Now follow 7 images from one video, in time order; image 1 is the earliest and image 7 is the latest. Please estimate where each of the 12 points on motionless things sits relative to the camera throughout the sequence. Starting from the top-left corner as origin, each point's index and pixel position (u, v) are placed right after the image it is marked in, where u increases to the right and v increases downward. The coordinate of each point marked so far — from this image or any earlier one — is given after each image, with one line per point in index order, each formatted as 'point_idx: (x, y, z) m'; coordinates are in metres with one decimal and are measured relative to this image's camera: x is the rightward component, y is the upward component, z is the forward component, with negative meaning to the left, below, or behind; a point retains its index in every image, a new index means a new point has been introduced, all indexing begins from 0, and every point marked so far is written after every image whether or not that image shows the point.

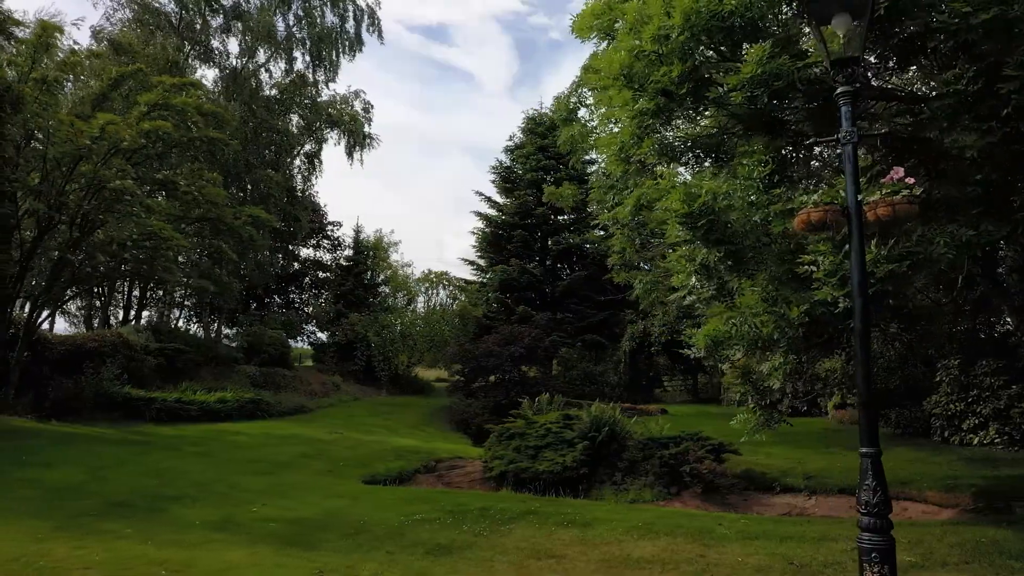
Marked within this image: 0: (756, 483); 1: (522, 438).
0: (+4.4, -3.5, +14.4) m
1: (+0.2, -2.9, +15.2) m
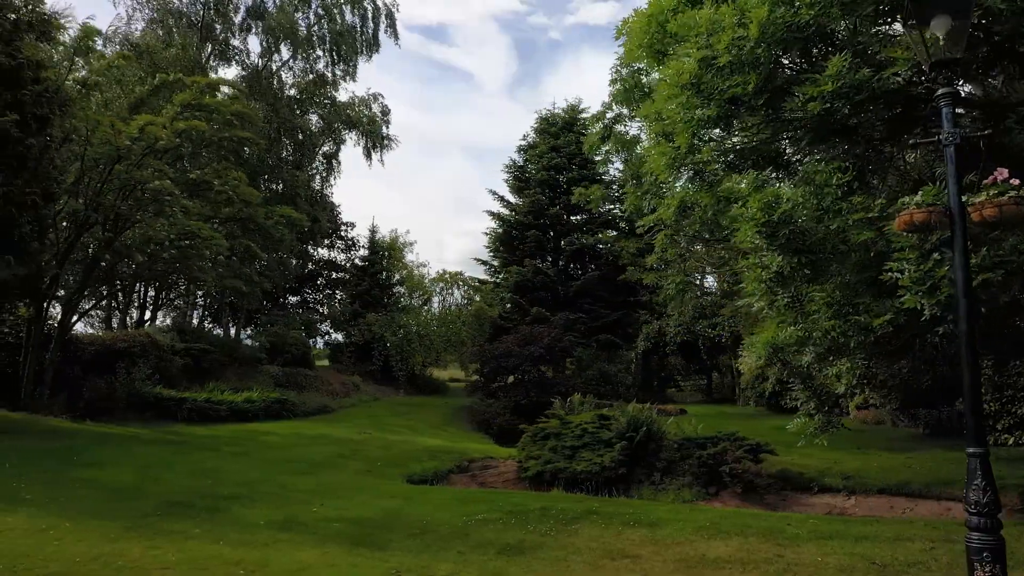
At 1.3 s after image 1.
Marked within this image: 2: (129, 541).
0: (+5.1, -3.5, +14.4) m
1: (+0.8, -2.9, +15.2) m
2: (-3.7, -2.5, +7.9) m
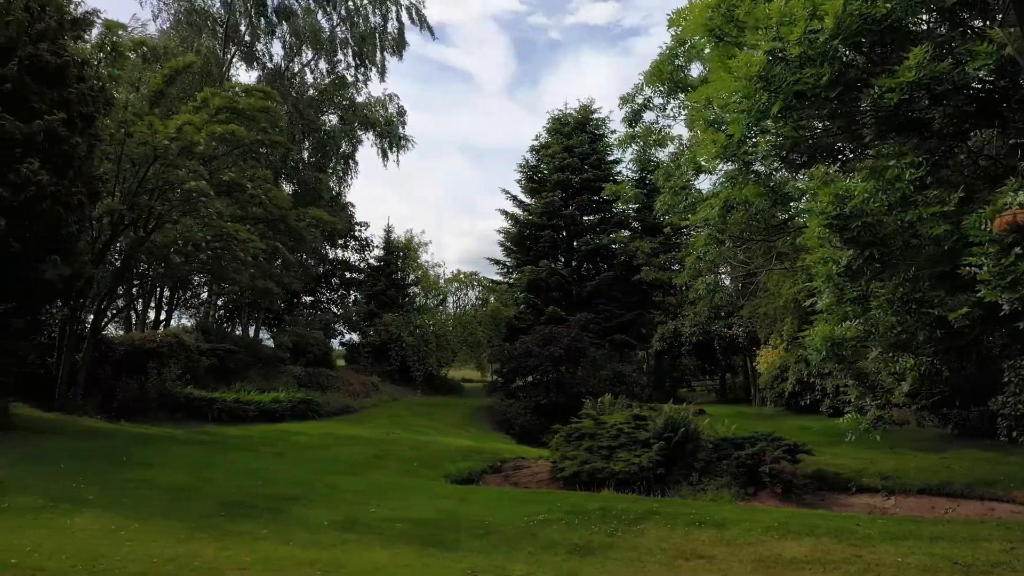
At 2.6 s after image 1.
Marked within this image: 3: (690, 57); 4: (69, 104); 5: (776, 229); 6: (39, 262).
0: (+5.7, -3.5, +14.4) m
1: (+1.5, -2.9, +15.2) m
2: (-3.0, -2.5, +7.9) m
3: (+3.4, +4.1, +14.7) m
4: (-6.3, +2.6, +11.6) m
5: (+4.2, +0.9, +12.8) m
6: (-6.8, +0.3, +11.4) m
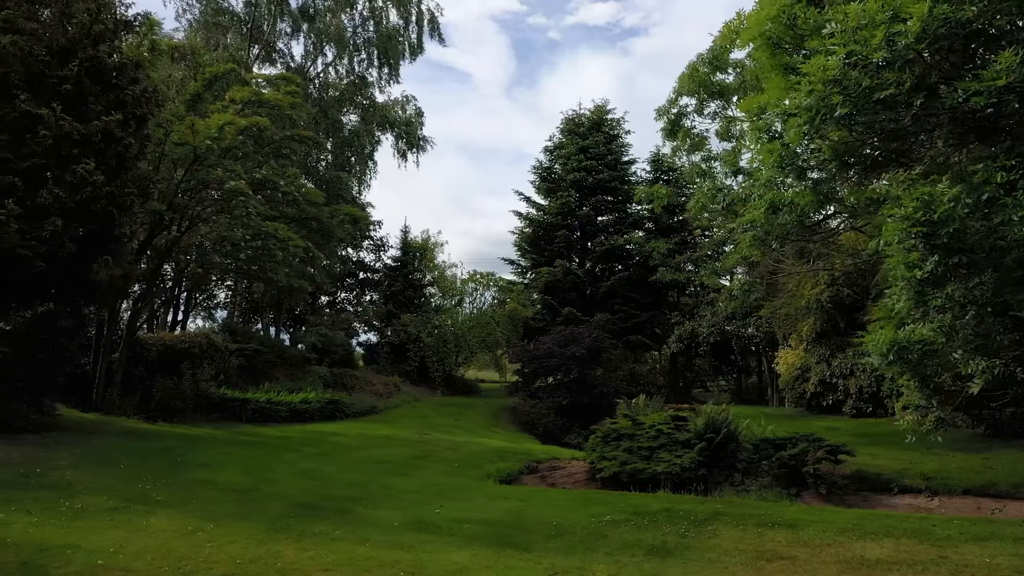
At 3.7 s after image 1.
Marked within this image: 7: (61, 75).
0: (+6.5, -3.5, +14.4) m
1: (+2.3, -2.9, +15.3) m
2: (-2.3, -2.5, +7.9) m
3: (+4.1, +4.1, +14.7) m
4: (-5.6, +2.6, +11.6) m
5: (+4.9, +0.9, +12.8) m
6: (-6.0, +0.3, +11.4) m
7: (-6.1, +2.9, +10.9) m
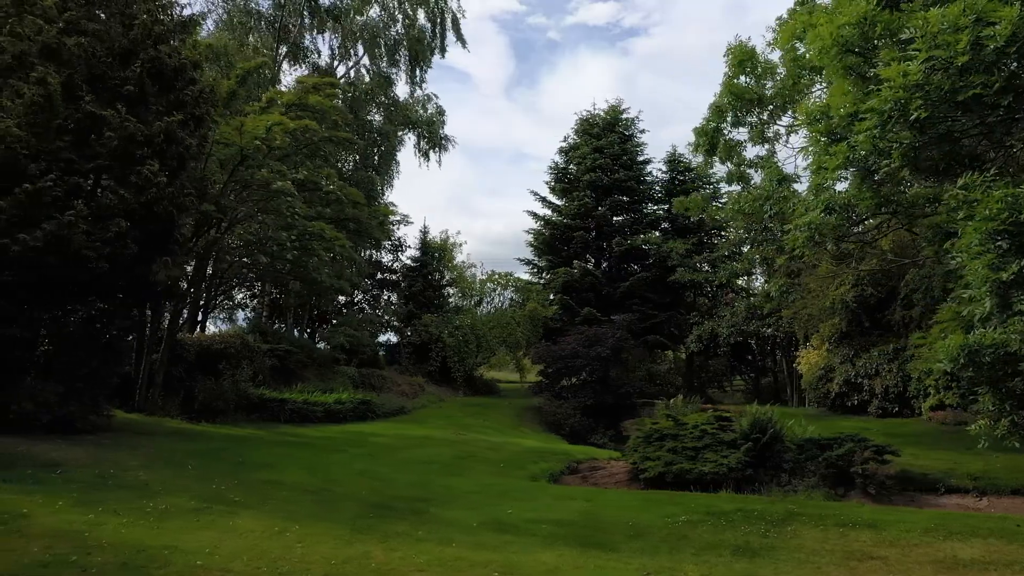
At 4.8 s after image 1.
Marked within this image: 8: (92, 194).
0: (+7.3, -3.5, +14.4) m
1: (+3.1, -2.9, +15.3) m
2: (-1.4, -2.5, +7.9) m
3: (+5.0, +4.1, +14.7) m
4: (-4.7, +2.6, +11.6) m
5: (+5.8, +0.9, +12.8) m
6: (-5.2, +0.3, +11.4) m
7: (-5.3, +2.9, +10.9) m
8: (-5.5, +1.2, +10.5) m
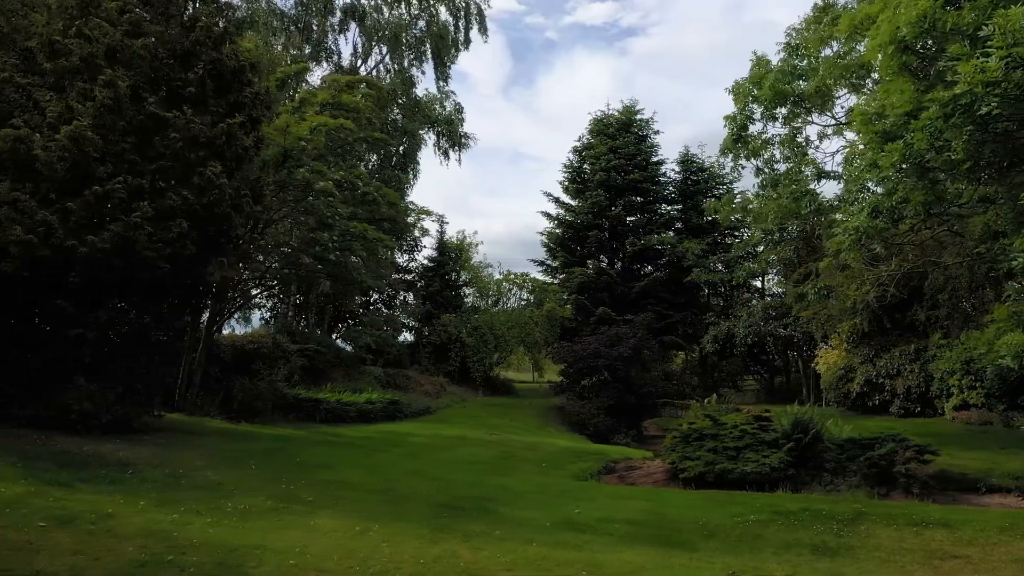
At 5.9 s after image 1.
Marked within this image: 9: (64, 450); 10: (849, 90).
0: (+8.1, -3.5, +14.5) m
1: (+3.9, -2.9, +15.3) m
2: (-0.6, -2.5, +7.9) m
3: (+5.7, +4.1, +14.8) m
4: (-3.9, +2.6, +11.6) m
5: (+6.6, +0.9, +12.9) m
6: (-4.4, +0.3, +11.4) m
7: (-4.5, +2.9, +11.0) m
8: (-4.7, +1.2, +10.6) m
9: (-5.4, -2.0, +9.7) m
10: (+6.2, +3.6, +14.8) m
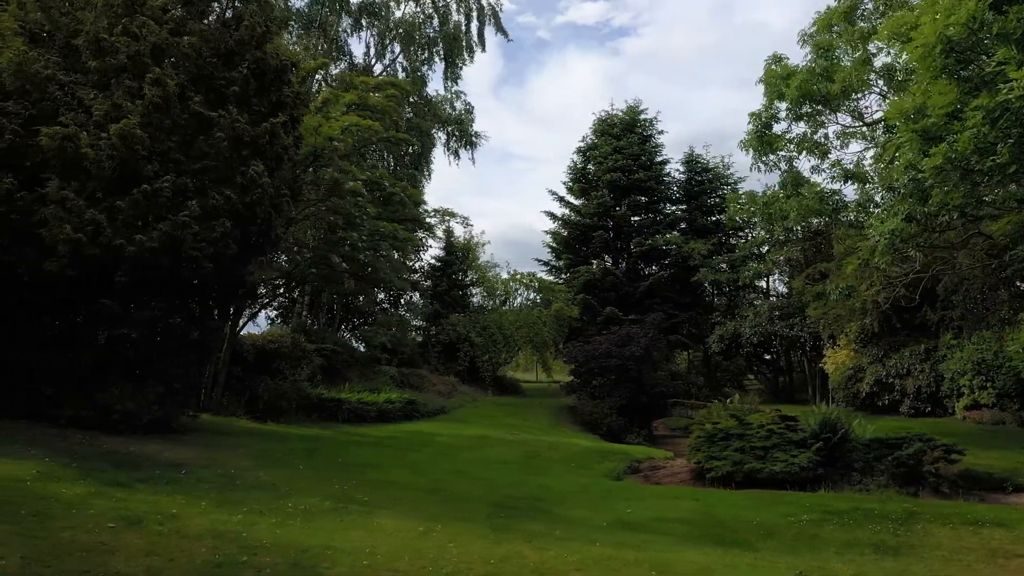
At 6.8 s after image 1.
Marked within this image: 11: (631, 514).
0: (+8.7, -3.6, +14.6) m
1: (+4.4, -2.9, +15.4) m
2: (0.0, -2.5, +7.9) m
3: (+6.3, +4.0, +14.9) m
4: (-3.3, +2.6, +11.6) m
5: (+7.2, +0.9, +13.0) m
6: (-3.8, +0.3, +11.4) m
7: (-3.9, +2.9, +10.9) m
8: (-4.1, +1.2, +10.5) m
9: (-4.8, -2.0, +9.7) m
10: (+6.8, +3.6, +14.9) m
11: (+1.4, -2.7, +9.4) m
